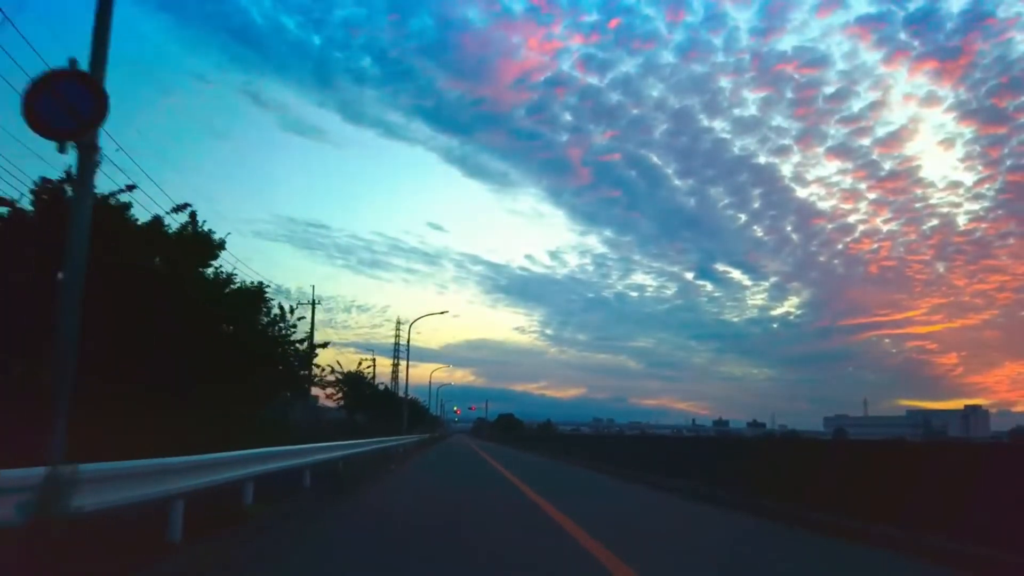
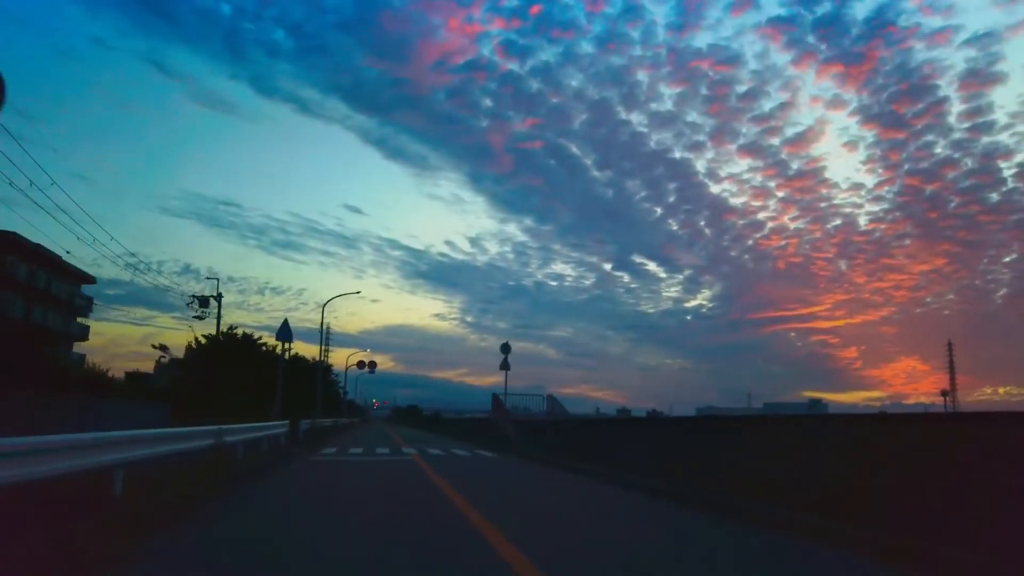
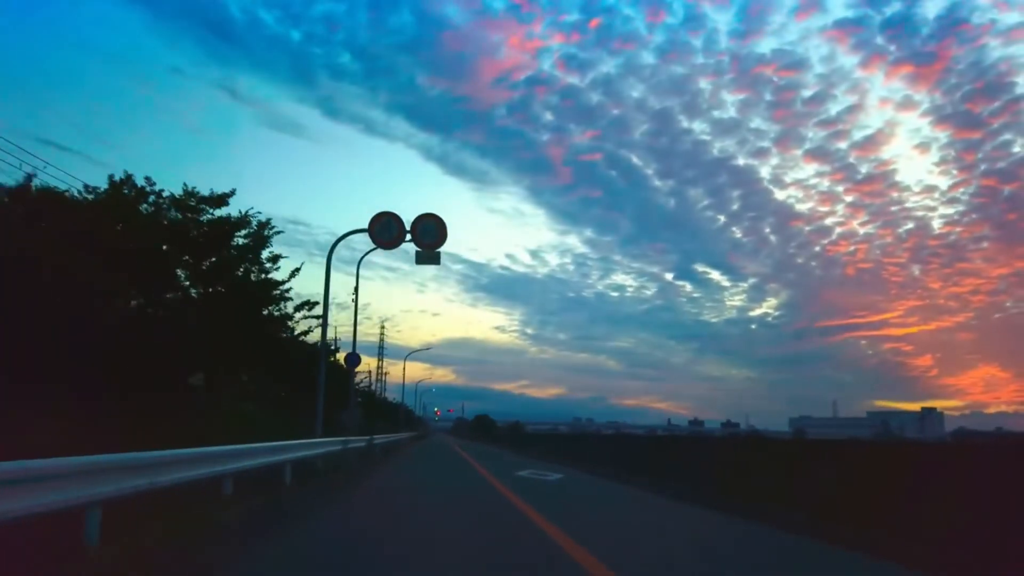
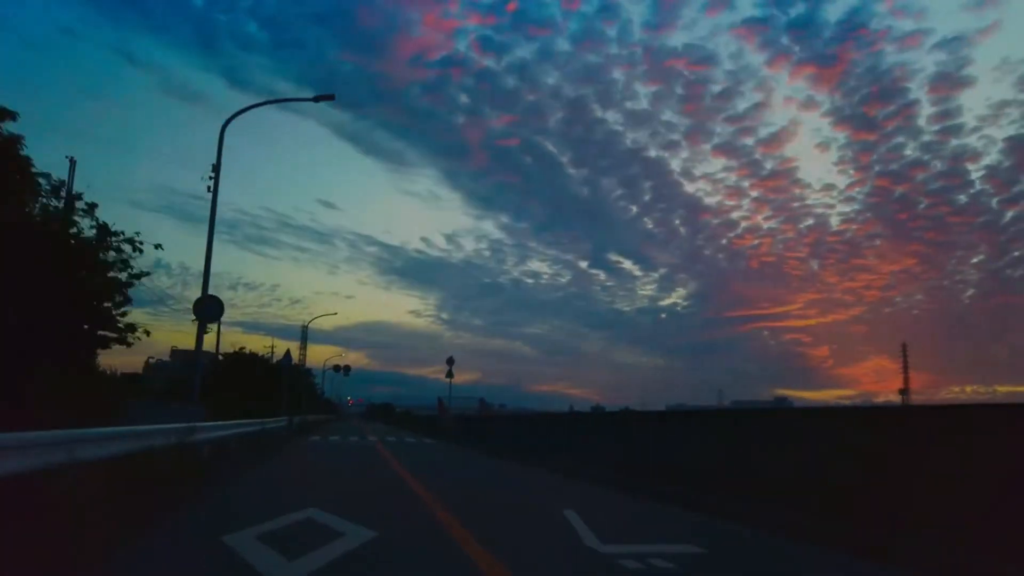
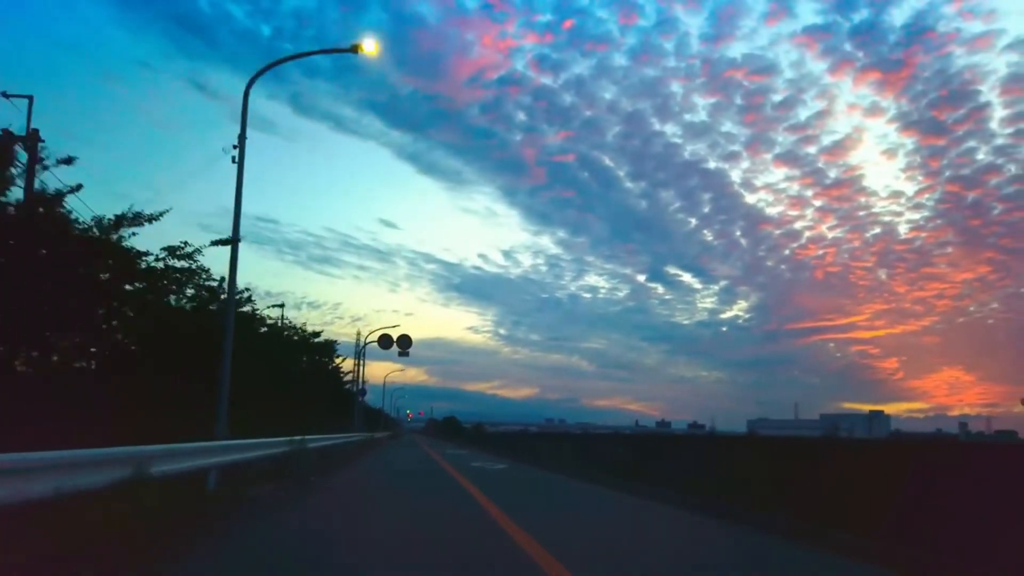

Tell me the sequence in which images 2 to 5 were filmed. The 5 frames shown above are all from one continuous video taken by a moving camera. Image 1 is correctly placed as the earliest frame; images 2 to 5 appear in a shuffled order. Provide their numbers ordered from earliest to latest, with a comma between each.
3, 5, 2, 4
